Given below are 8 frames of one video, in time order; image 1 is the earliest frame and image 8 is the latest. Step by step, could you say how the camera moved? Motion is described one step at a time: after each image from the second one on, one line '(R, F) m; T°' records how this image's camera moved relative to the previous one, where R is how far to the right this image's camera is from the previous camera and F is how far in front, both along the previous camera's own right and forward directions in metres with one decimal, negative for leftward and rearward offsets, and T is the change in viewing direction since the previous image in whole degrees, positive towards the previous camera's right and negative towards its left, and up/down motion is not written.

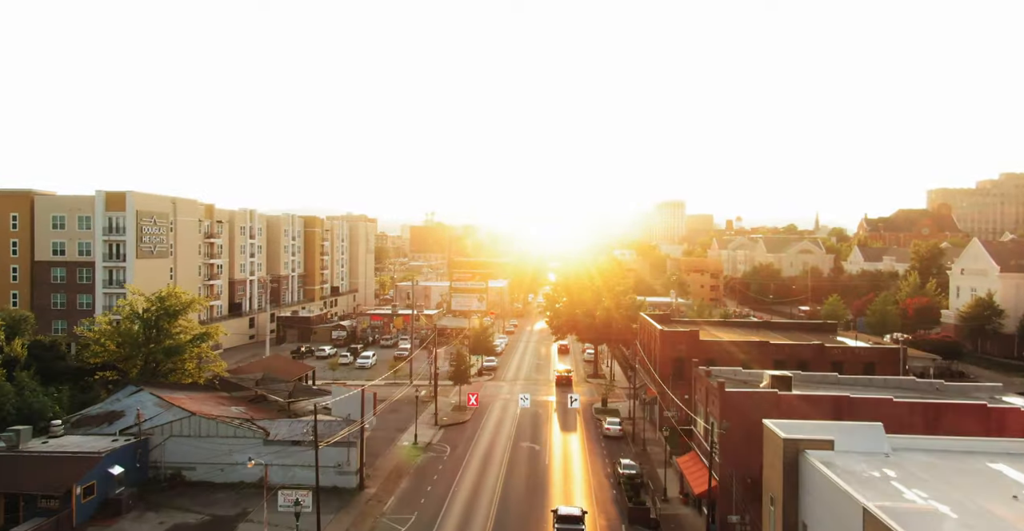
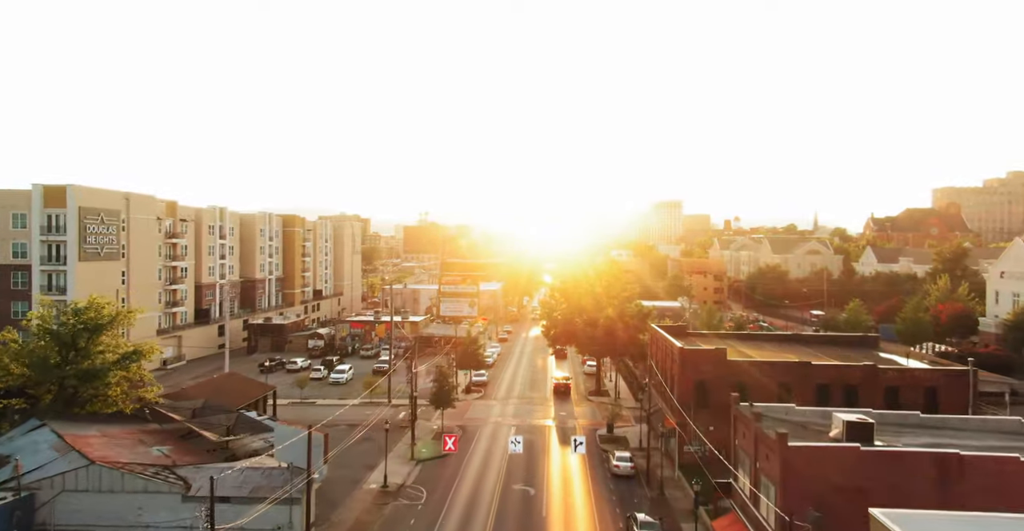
(+0.2, +5.7) m; 0°
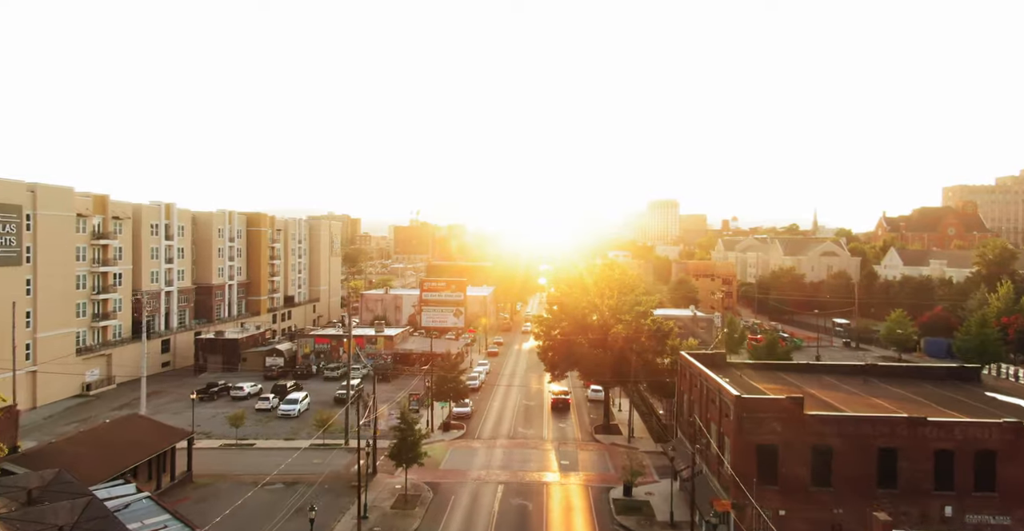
(+0.3, +8.7) m; 0°
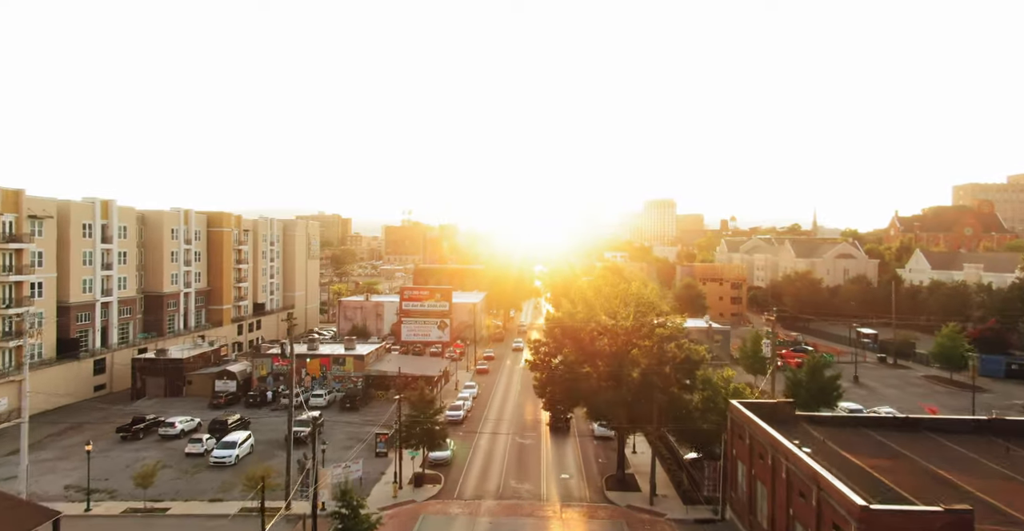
(+0.2, +7.8) m; 0°
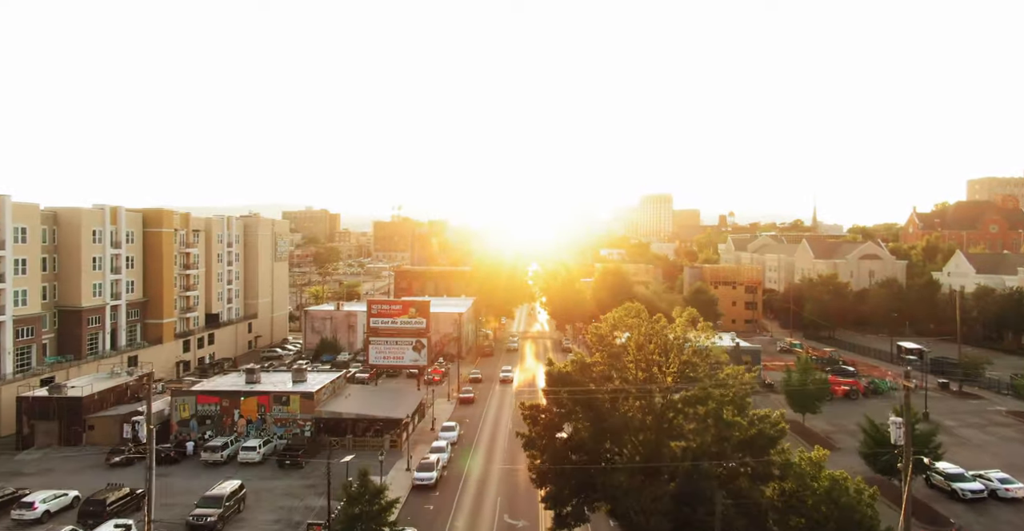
(+0.2, +9.8) m; +1°
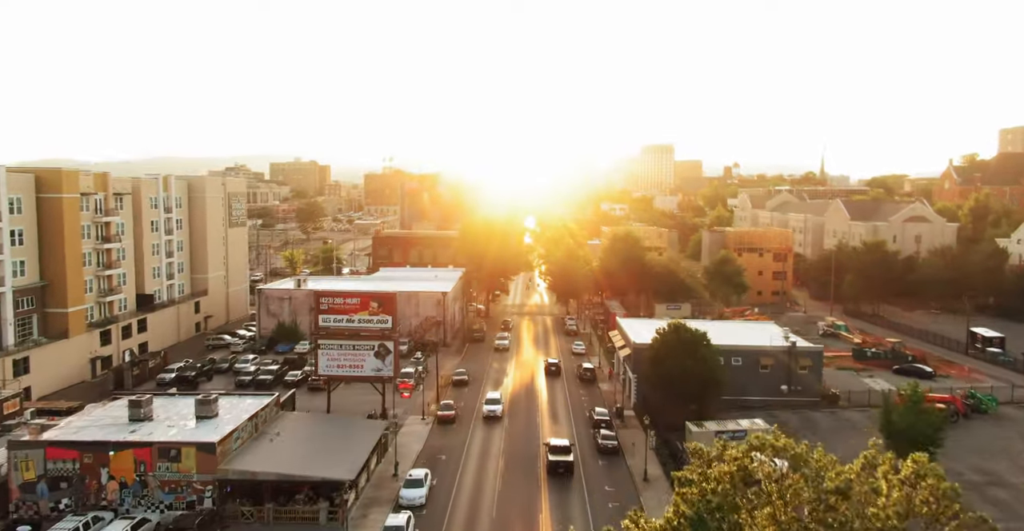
(+0.2, +11.7) m; 0°
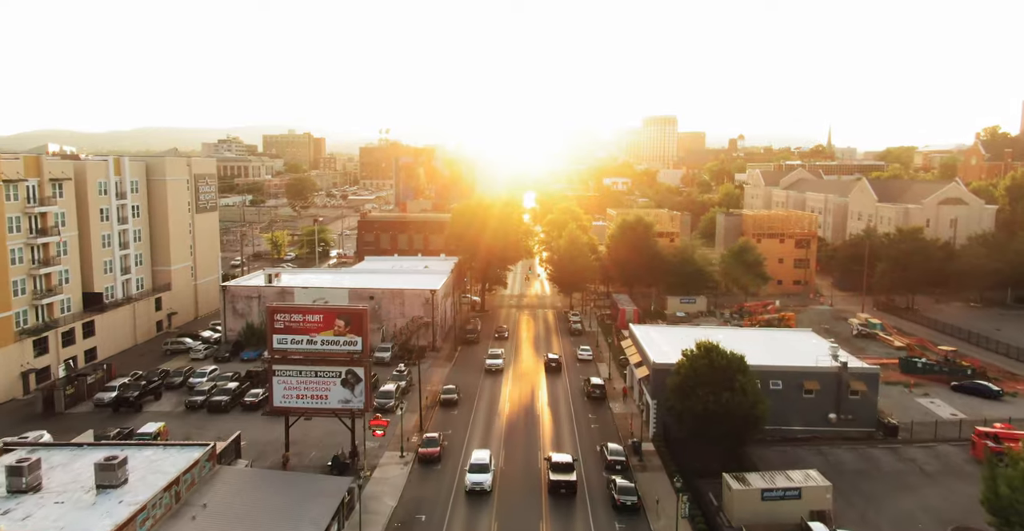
(+0.2, +6.8) m; 0°
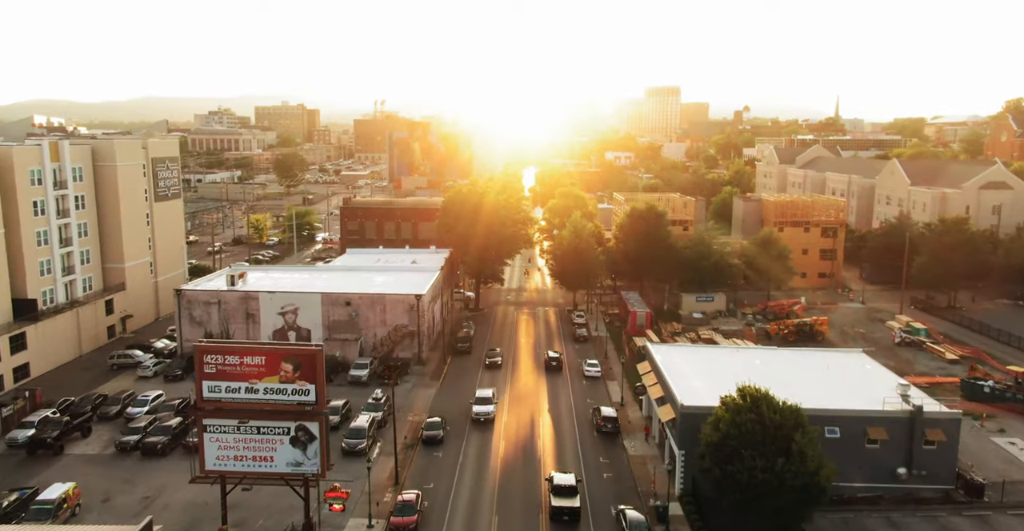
(+0.2, +6.7) m; 0°
